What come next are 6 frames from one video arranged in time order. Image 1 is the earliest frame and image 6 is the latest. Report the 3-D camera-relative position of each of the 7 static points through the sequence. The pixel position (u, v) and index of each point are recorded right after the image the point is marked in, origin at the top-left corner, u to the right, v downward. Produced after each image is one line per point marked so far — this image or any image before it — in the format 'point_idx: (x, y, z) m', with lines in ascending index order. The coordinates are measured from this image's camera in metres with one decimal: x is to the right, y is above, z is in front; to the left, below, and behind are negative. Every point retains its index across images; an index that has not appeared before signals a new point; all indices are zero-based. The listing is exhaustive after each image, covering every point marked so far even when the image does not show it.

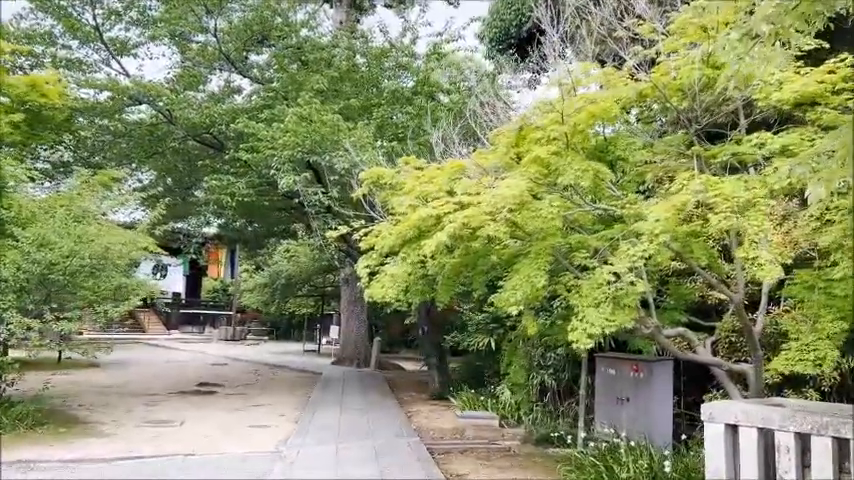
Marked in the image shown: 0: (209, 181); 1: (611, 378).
0: (-3.3, +0.9, +11.1) m
1: (+2.0, -1.5, +7.8) m
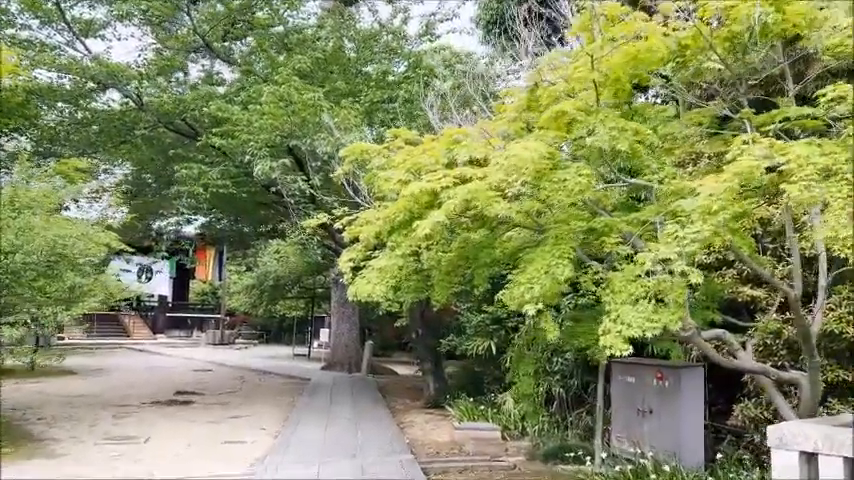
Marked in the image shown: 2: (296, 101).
0: (-3.4, +1.0, +10.1) m
1: (+1.9, -1.4, +6.9) m
2: (-1.6, +1.7, +8.6) m
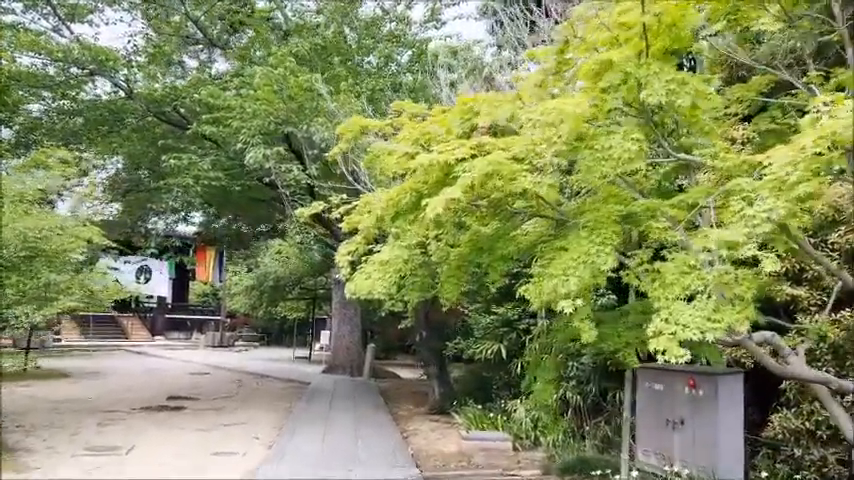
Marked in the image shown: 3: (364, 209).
0: (-3.4, +1.0, +9.5) m
1: (+2.0, -1.3, +6.2) m
2: (-1.5, +1.7, +8.0) m
3: (-0.5, +0.2, +5.6) m
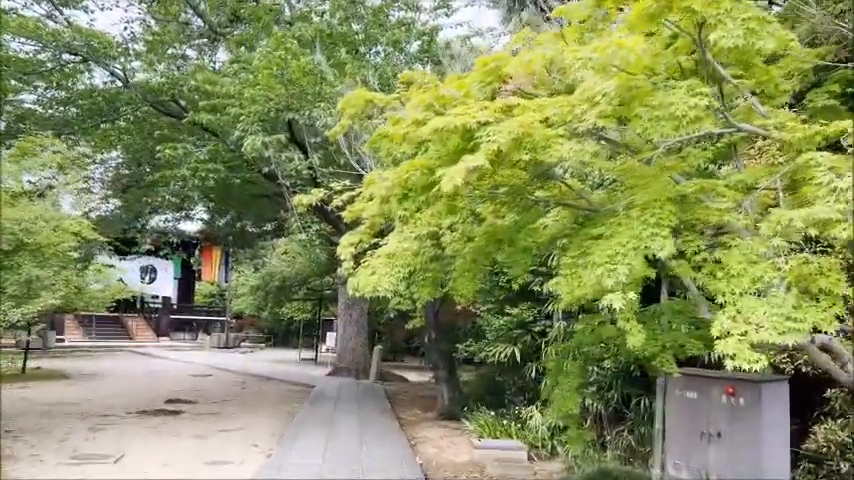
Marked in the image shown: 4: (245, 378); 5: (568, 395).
0: (-3.2, +1.1, +9.0) m
1: (+2.1, -1.3, +5.7) m
2: (-1.4, +1.8, +7.5) m
3: (-0.4, +0.3, +5.0) m
4: (-4.2, -3.2, +16.7) m
5: (+1.1, -1.2, +5.9) m
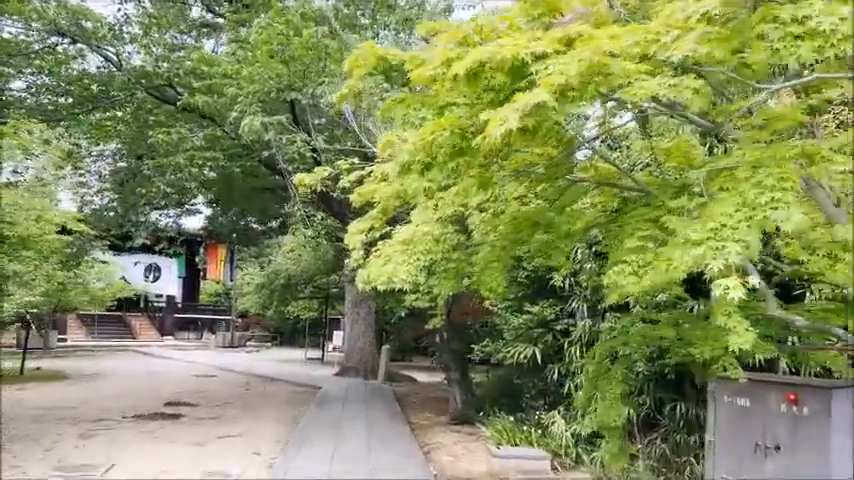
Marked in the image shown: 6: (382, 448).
0: (-3.1, +1.2, +8.4) m
1: (+2.2, -1.2, +5.0) m
2: (-1.3, +1.9, +6.9) m
3: (-0.3, +0.4, +4.4) m
4: (-4.0, -3.1, +16.1) m
5: (+1.3, -1.2, +5.2) m
6: (-0.5, -2.3, +7.8) m
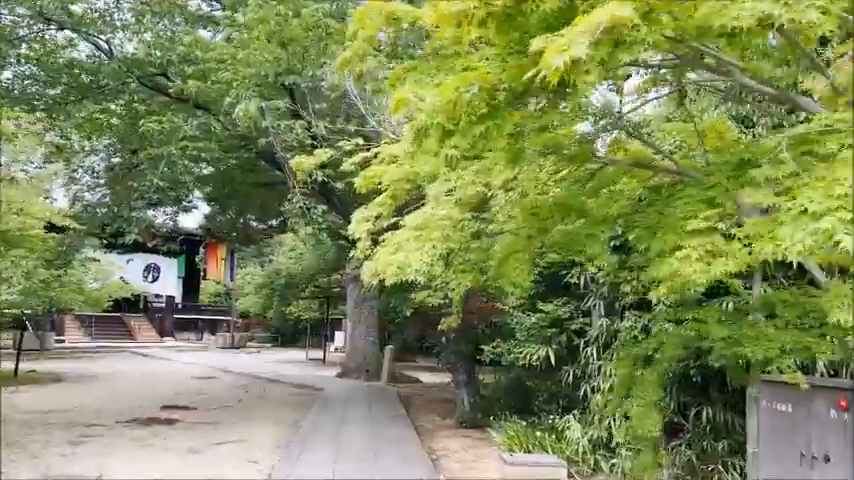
0: (-3.0, +1.2, +7.9) m
1: (+2.3, -1.1, +4.6) m
2: (-1.2, +1.9, +6.4) m
3: (-0.2, +0.4, +4.0) m
4: (-3.9, -3.0, +15.7) m
5: (+1.3, -1.1, +4.8) m
6: (-0.4, -2.2, +7.4) m
